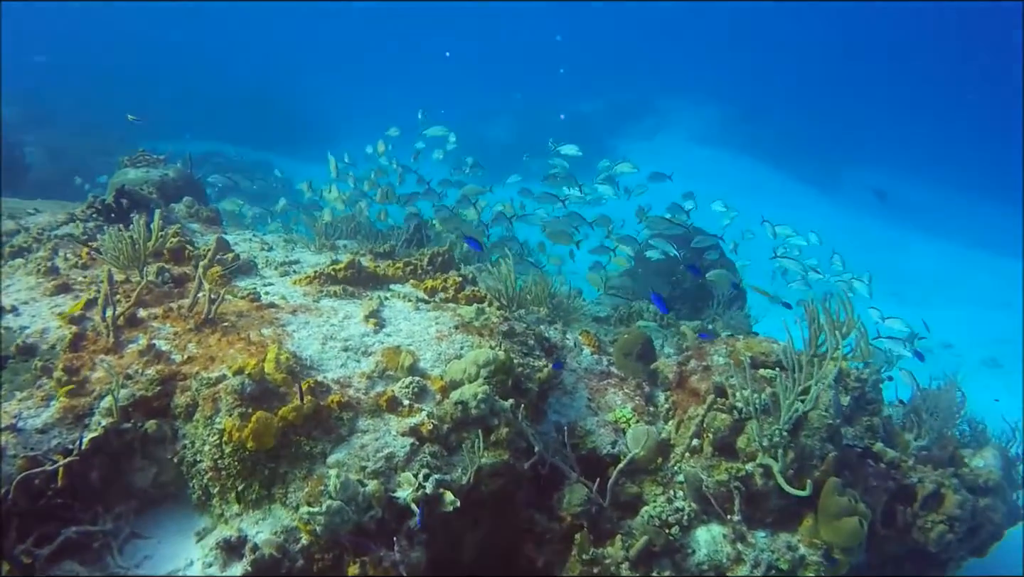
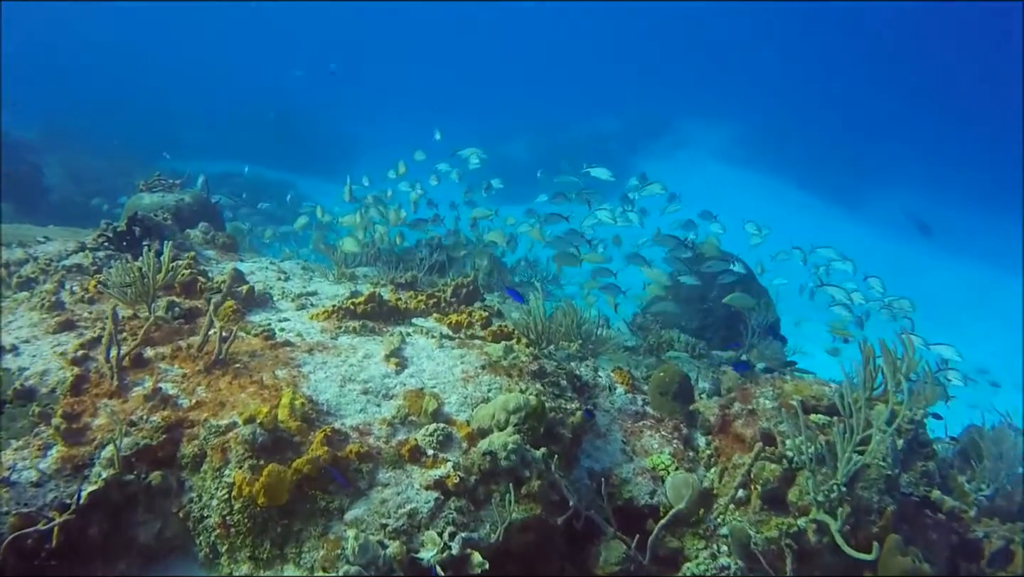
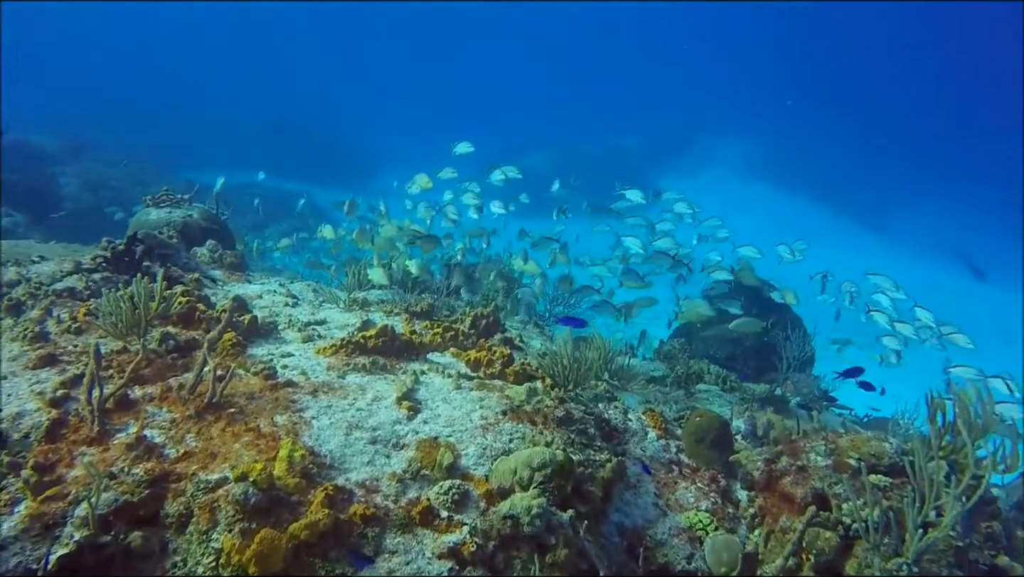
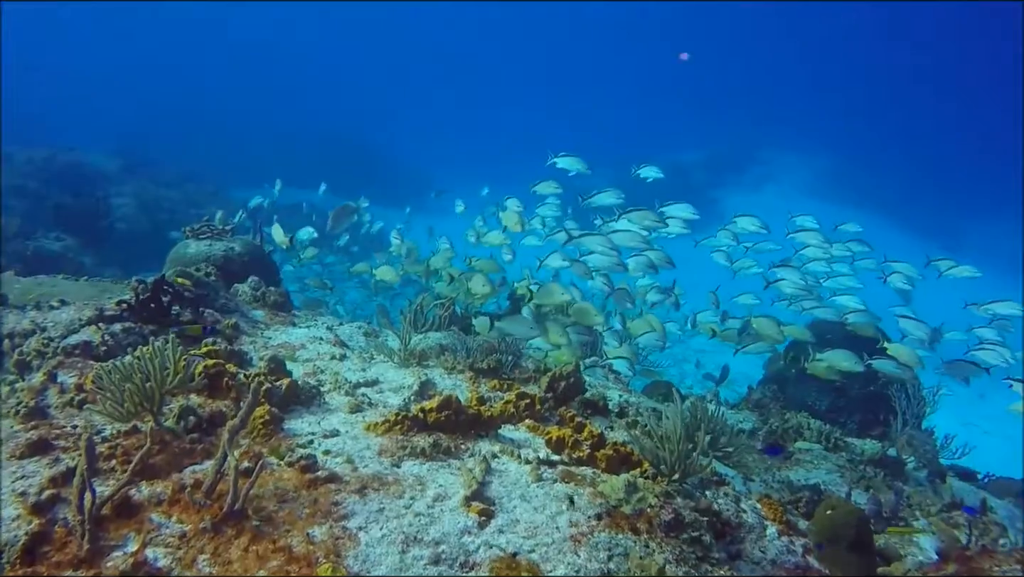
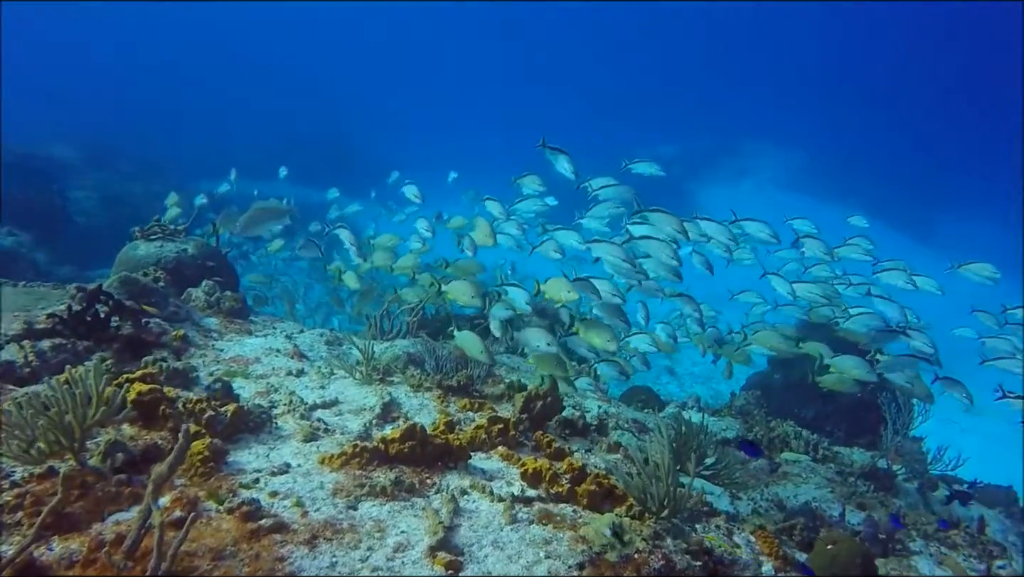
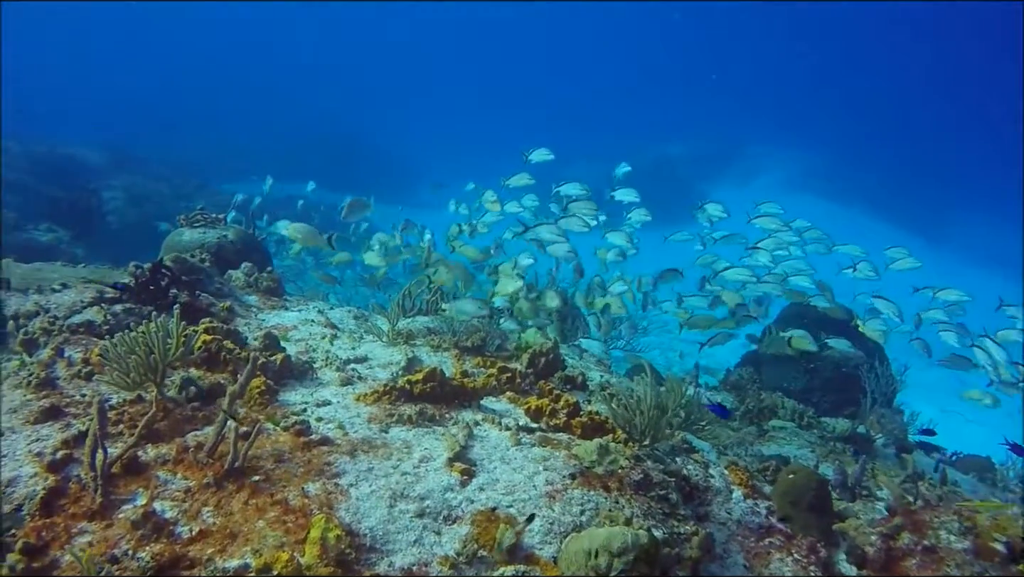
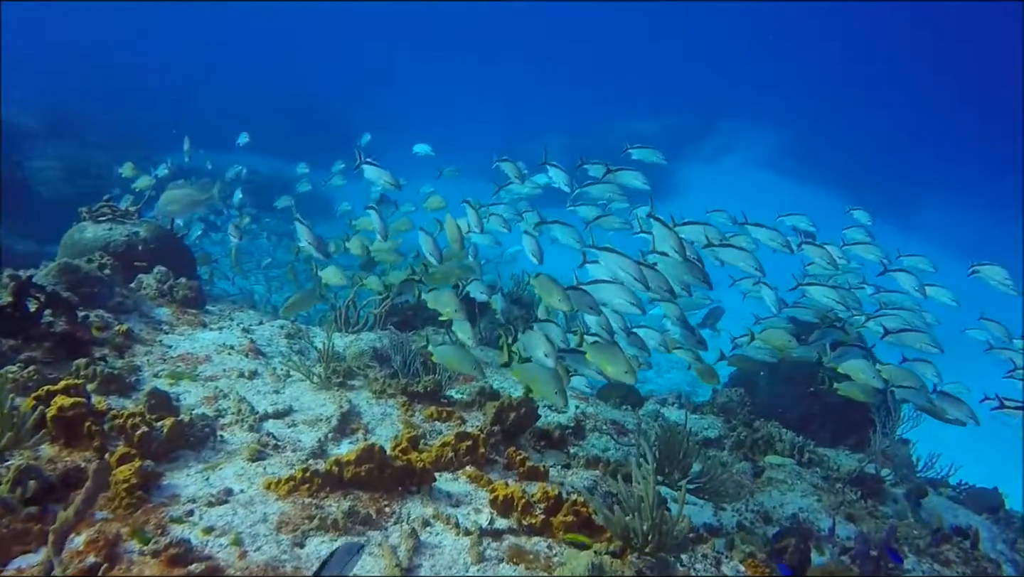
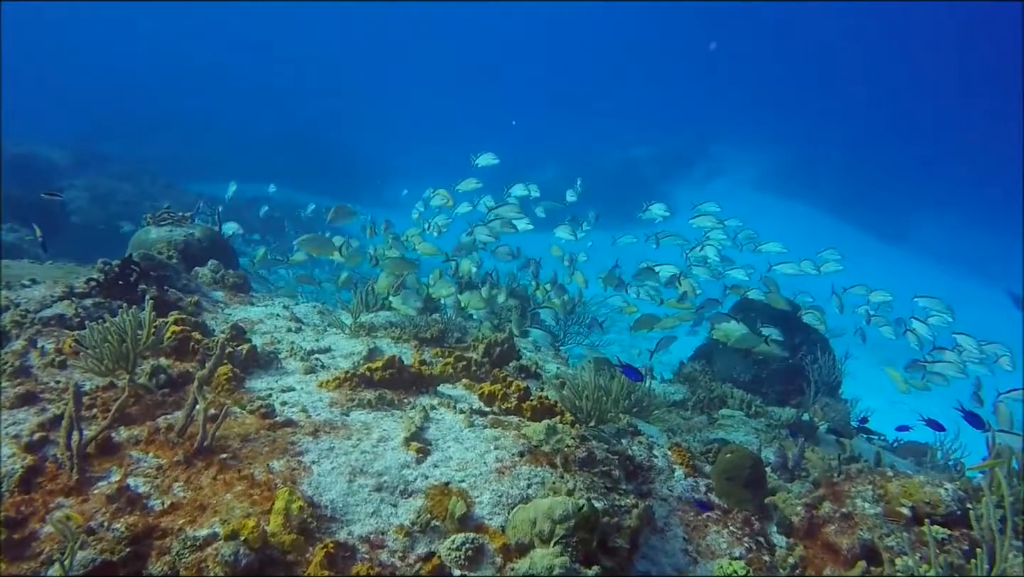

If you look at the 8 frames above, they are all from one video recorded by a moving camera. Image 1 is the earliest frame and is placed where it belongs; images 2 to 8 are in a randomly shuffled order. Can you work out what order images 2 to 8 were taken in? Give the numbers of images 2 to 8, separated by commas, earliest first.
2, 3, 8, 6, 4, 5, 7
